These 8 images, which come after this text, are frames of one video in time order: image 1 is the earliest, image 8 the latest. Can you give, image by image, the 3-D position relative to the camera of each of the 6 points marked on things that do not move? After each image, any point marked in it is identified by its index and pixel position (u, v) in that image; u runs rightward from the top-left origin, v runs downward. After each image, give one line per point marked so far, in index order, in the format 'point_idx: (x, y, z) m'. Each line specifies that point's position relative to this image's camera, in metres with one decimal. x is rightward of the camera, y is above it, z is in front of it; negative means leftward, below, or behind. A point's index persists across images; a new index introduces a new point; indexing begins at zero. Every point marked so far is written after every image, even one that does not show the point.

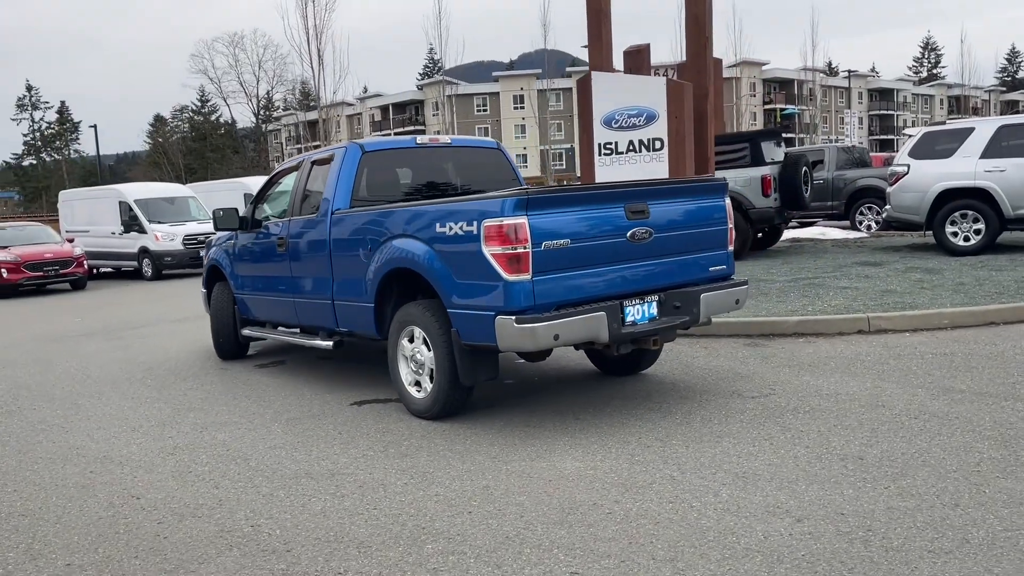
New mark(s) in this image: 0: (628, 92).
0: (+1.5, +2.5, +10.8) m
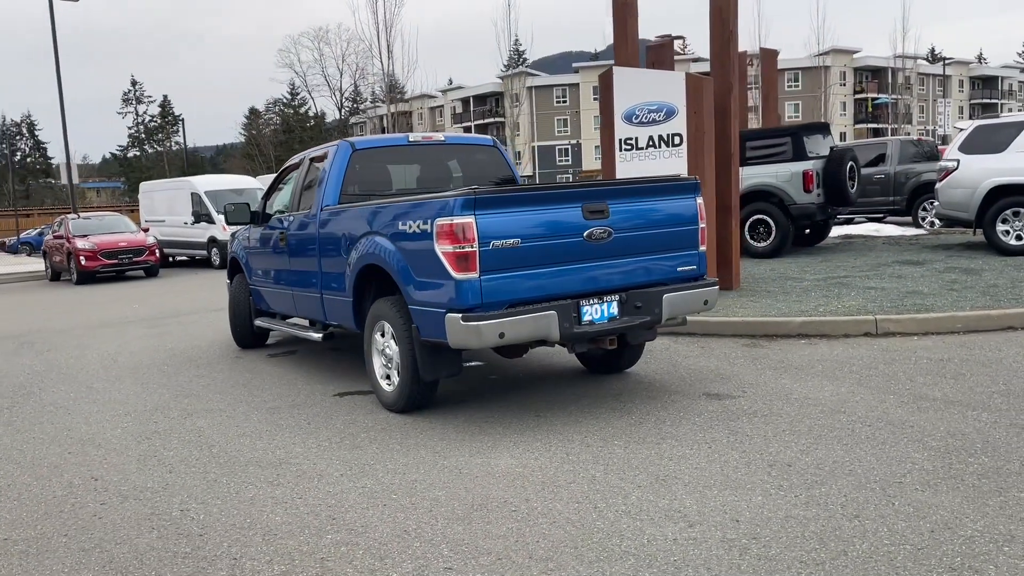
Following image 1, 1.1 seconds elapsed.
0: (+1.7, +2.5, +10.7) m
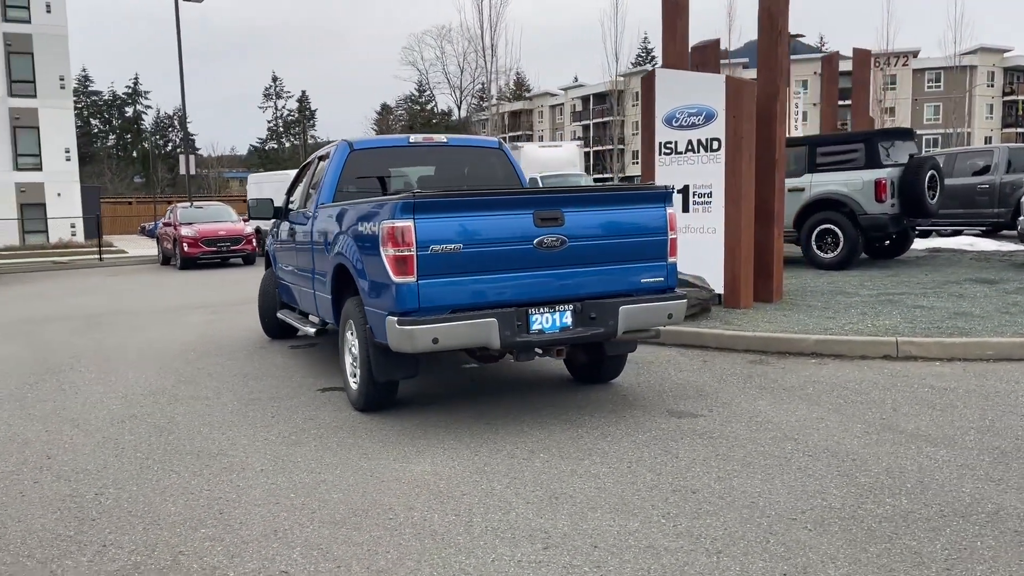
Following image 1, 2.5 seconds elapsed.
0: (+2.2, +2.4, +10.4) m
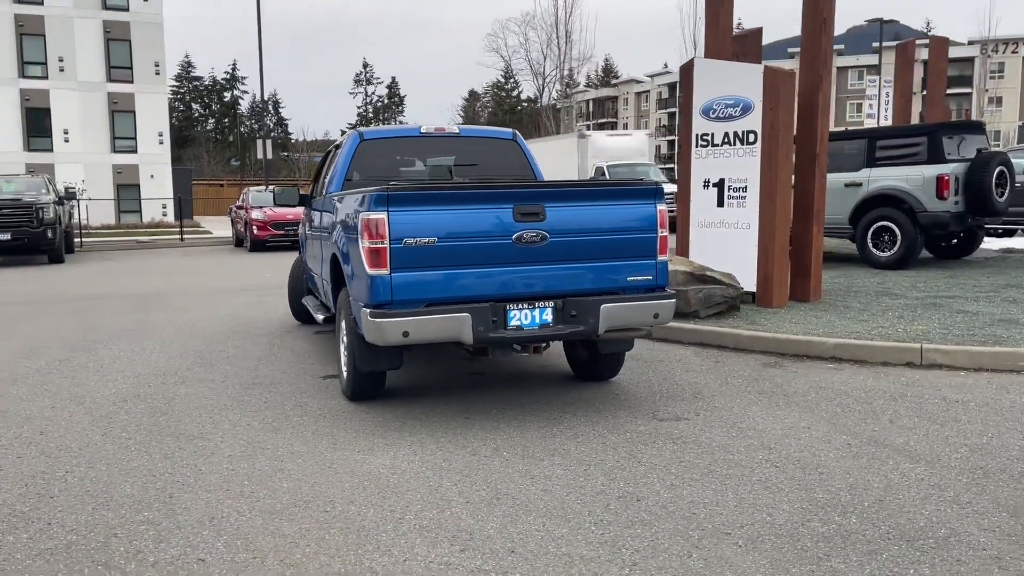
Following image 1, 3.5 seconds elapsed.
0: (+2.5, +2.5, +10.1) m
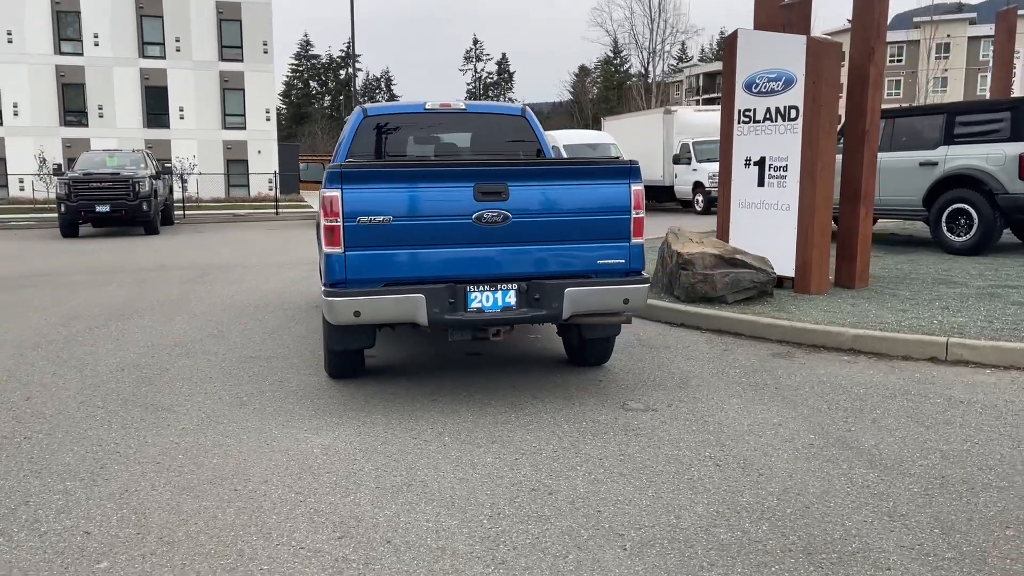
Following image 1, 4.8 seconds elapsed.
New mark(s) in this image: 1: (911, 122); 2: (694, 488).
0: (+2.9, +2.6, +9.5) m
1: (+6.4, +2.7, +13.8) m
2: (+0.9, -0.9, +4.0) m
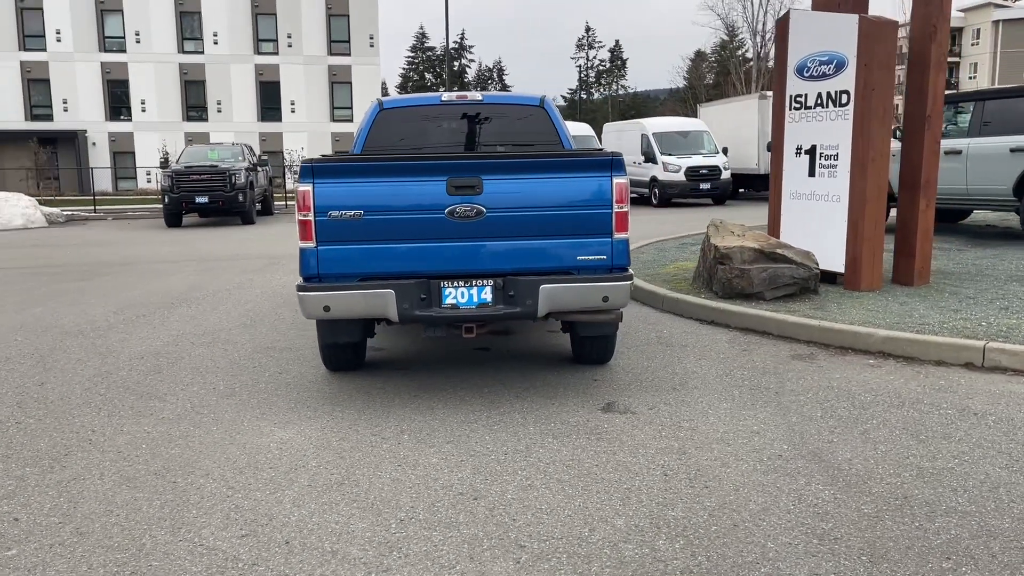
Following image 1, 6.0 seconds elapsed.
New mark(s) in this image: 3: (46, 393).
0: (+3.3, +2.7, +9.0) m
1: (+7.3, +2.7, +12.7) m
2: (+0.5, -0.9, +3.8) m
3: (-3.2, -0.7, +5.9) m
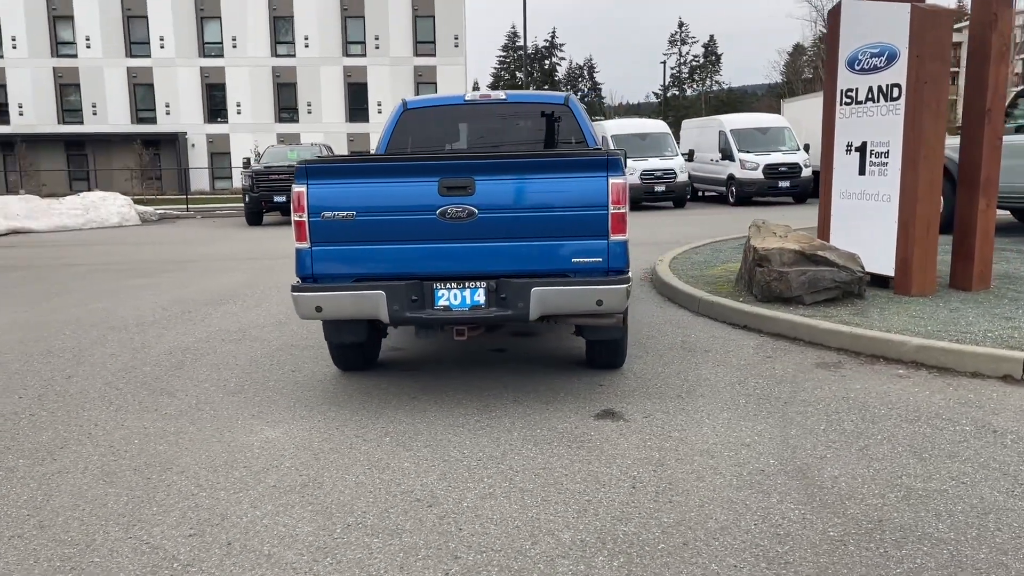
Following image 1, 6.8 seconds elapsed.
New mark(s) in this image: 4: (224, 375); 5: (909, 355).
0: (+3.6, +2.6, +8.5) m
1: (+8.0, +2.6, +11.9) m
2: (+0.3, -1.0, +3.7) m
3: (-3.2, -0.7, +6.1) m
4: (-2.1, -0.6, +6.4) m
5: (+2.9, -0.5, +6.2) m
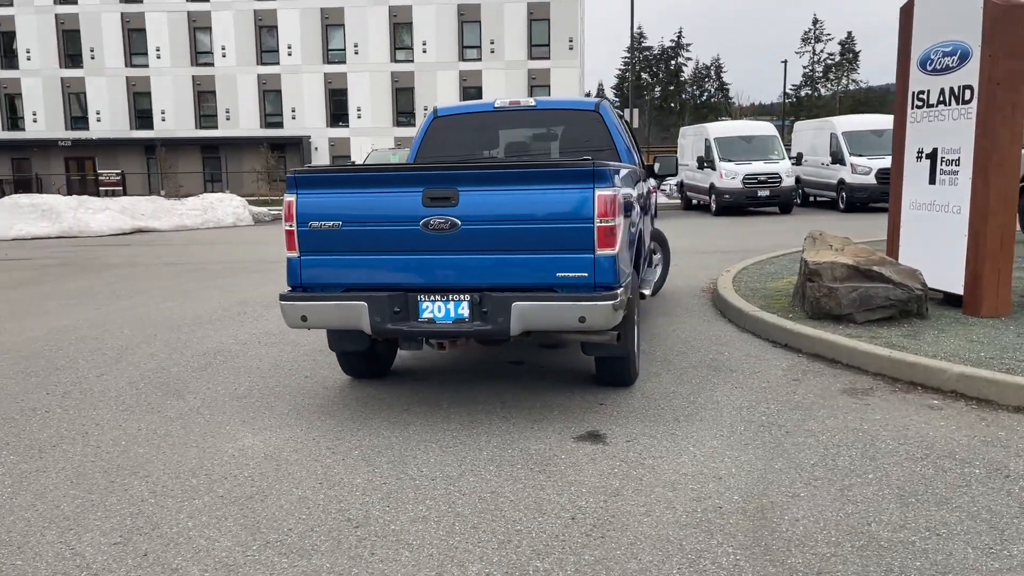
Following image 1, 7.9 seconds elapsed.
0: (+4.0, +2.5, +7.9) m
1: (+8.8, +2.4, +10.6) m
2: (0.0, -1.0, +3.5) m
3: (-3.1, -0.7, +6.4) m
4: (-2.1, -0.7, +6.5) m
5: (+2.9, -0.6, +5.7) m
